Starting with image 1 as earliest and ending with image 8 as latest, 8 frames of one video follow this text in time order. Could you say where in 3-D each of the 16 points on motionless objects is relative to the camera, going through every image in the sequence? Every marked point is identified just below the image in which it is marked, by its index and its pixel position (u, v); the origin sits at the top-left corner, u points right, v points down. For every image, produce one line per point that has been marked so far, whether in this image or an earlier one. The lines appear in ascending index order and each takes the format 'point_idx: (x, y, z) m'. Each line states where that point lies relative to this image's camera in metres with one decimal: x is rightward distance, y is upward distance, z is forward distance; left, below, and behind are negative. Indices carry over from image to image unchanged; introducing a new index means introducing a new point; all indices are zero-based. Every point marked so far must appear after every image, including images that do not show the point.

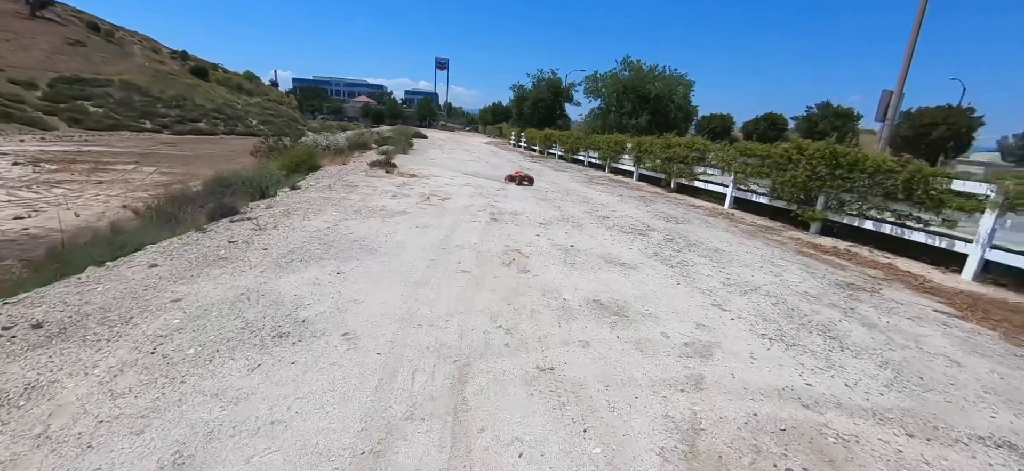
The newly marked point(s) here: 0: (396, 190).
0: (-2.7, +1.0, +10.2) m
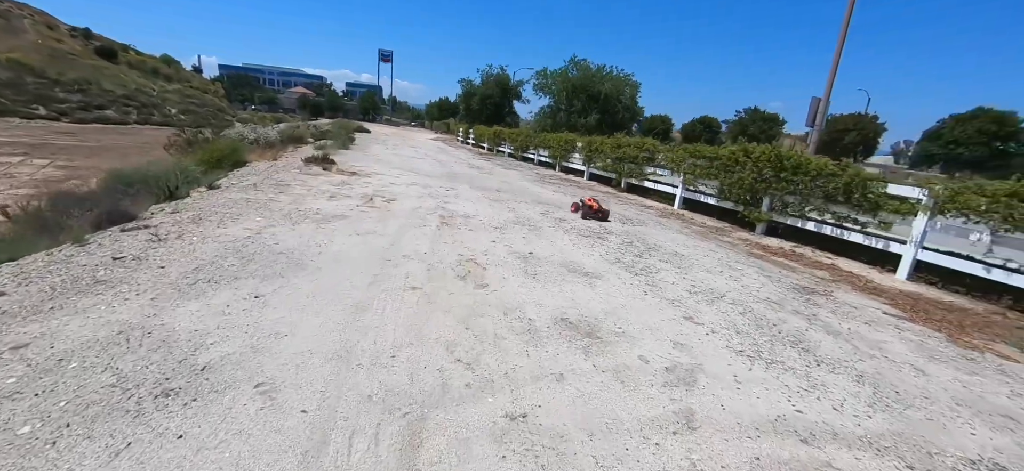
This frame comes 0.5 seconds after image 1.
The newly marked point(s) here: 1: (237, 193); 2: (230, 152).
0: (-3.7, +1.0, +9.2) m
1: (-5.1, +0.8, +8.1) m
2: (-8.7, +2.6, +13.6) m
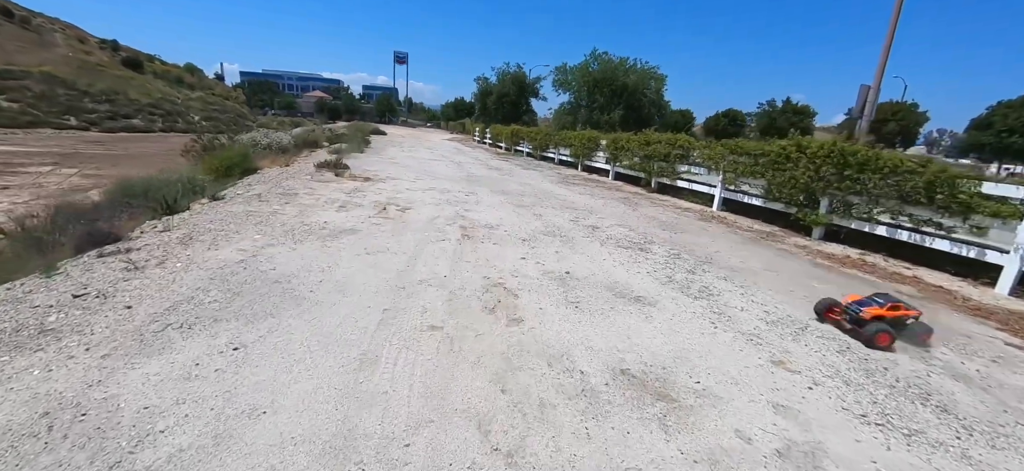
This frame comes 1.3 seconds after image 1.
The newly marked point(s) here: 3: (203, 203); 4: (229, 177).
0: (-3.2, +0.7, +8.5) m
1: (-4.6, +0.5, +7.4) m
2: (-8.0, +2.3, +13.0) m
3: (-5.5, +0.6, +7.8) m
4: (-7.9, +1.6, +12.4) m
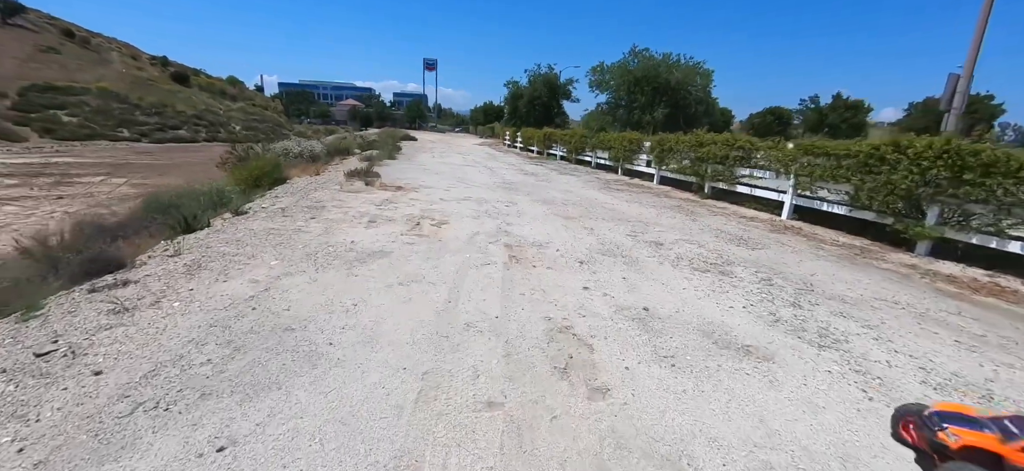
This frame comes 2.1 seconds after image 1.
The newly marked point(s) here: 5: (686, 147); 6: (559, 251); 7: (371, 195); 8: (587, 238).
0: (-2.4, +0.4, +7.7) m
1: (-3.9, +0.2, +6.7) m
2: (-6.9, +1.9, +12.6) m
3: (-4.7, +0.3, +7.2) m
4: (-6.8, +1.3, +11.9) m
5: (+5.4, +2.8, +13.6) m
6: (+0.6, -0.2, +5.9) m
7: (-3.0, +0.9, +9.5) m
8: (+1.2, 0.0, +6.8) m
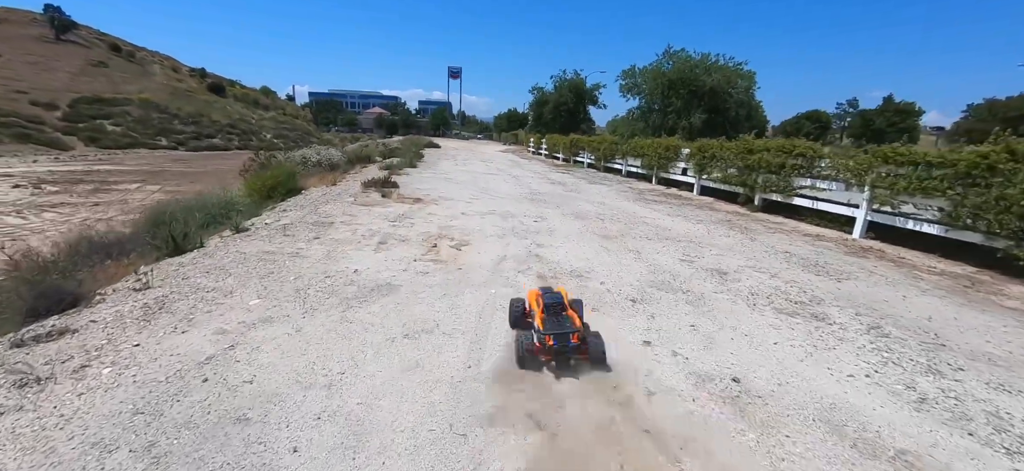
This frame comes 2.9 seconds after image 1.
0: (-1.9, +0.1, +6.8) m
1: (-3.4, -0.1, +5.9) m
2: (-6.2, +1.6, +11.9) m
3: (-4.2, 0.0, +6.4) m
4: (-6.1, +0.9, +11.2) m
5: (+6.2, +2.3, +12.3) m
6: (+1.0, -0.5, +4.8) m
7: (-2.5, +0.5, +8.6) m
8: (+1.6, -0.4, +5.7) m
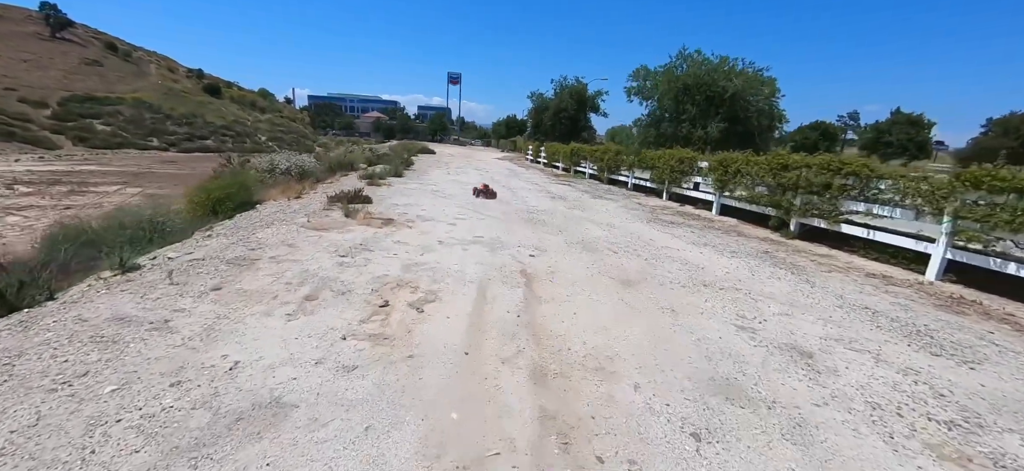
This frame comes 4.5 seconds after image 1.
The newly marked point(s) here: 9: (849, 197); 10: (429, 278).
0: (-2.1, -0.4, +5.0) m
1: (-3.6, -0.6, +4.1) m
2: (-6.3, +1.1, +10.1) m
3: (-4.4, -0.5, +4.6) m
4: (-6.3, +0.4, +9.4) m
5: (+6.0, +1.6, +10.5) m
6: (+0.9, -1.0, +3.0) m
7: (-2.6, 0.0, +6.8) m
8: (+1.4, -0.9, +3.9) m
9: (+6.6, +0.8, +8.5) m
10: (-0.9, -0.5, +5.0) m
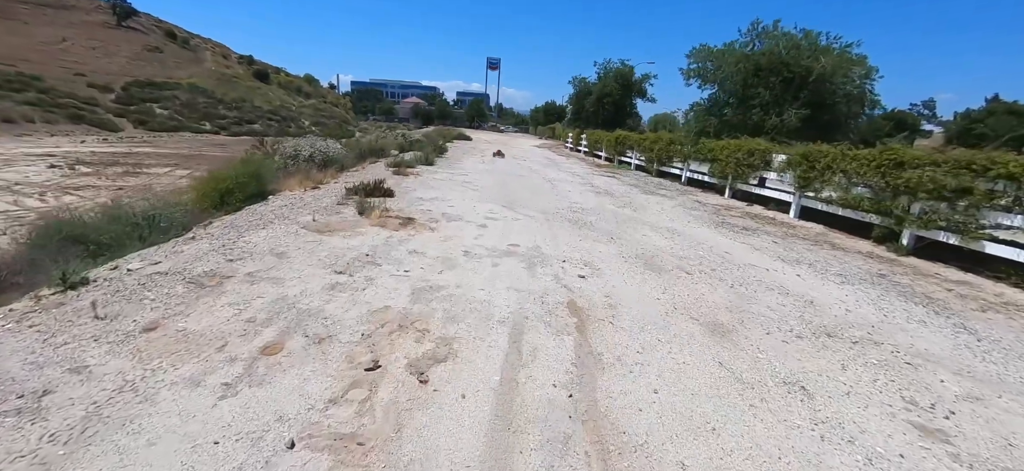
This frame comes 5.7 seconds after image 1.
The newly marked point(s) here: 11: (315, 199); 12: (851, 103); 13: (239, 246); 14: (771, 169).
0: (-1.7, -0.6, +3.8) m
1: (-3.3, -0.7, +3.0) m
2: (-5.5, +1.2, +9.1) m
3: (-4.0, -0.6, +3.5) m
4: (-5.5, +0.5, +8.4) m
5: (+6.9, +1.4, +8.6) m
6: (+1.1, -1.3, +1.6) m
7: (-2.1, -0.1, +5.6) m
8: (+1.7, -1.2, +2.4) m
9: (+7.3, +0.4, +6.5) m
10: (-0.5, -0.7, +3.7) m
11: (-3.6, +0.6, +8.1) m
12: (+11.0, +4.3, +14.2) m
13: (-3.1, -0.1, +5.1) m
14: (+6.8, +1.8, +11.7) m
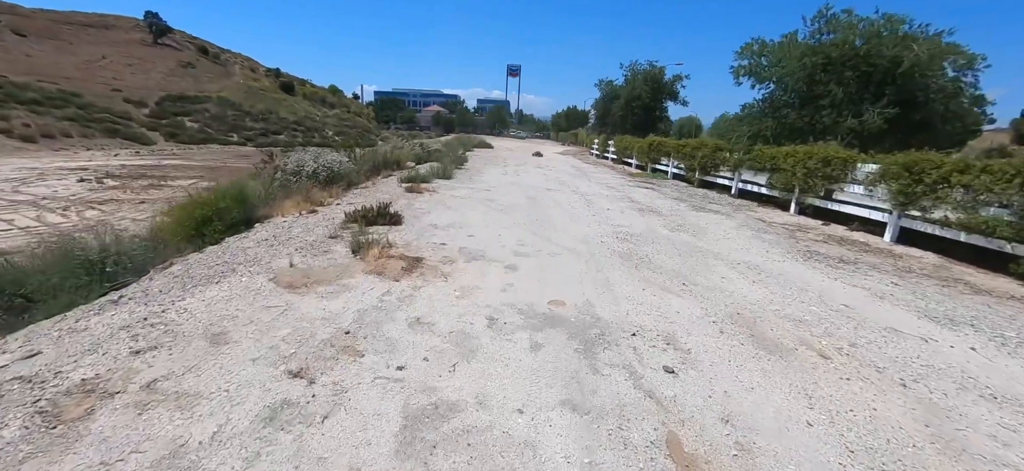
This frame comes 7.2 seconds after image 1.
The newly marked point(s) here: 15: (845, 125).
0: (-1.4, -1.1, +2.2) m
1: (-3.0, -1.2, +1.4) m
2: (-4.9, +0.6, +7.7) m
3: (-3.7, -1.1, +2.1) m
4: (-5.0, -0.1, +7.0) m
5: (+7.4, +0.8, +6.6) m
6: (+1.3, -1.8, -0.2) m
7: (-1.7, -0.6, +4.0) m
8: (+1.9, -1.7, +0.6) m
9: (+7.7, -0.1, +4.5) m
10: (-0.2, -1.2, +2.0) m
11: (-3.1, 0.0, +6.6) m
12: (+11.7, +3.7, +12.1) m
13: (-2.8, -0.7, +3.6) m
14: (+7.5, +1.2, +9.7) m
15: (+9.0, +3.0, +12.1) m
